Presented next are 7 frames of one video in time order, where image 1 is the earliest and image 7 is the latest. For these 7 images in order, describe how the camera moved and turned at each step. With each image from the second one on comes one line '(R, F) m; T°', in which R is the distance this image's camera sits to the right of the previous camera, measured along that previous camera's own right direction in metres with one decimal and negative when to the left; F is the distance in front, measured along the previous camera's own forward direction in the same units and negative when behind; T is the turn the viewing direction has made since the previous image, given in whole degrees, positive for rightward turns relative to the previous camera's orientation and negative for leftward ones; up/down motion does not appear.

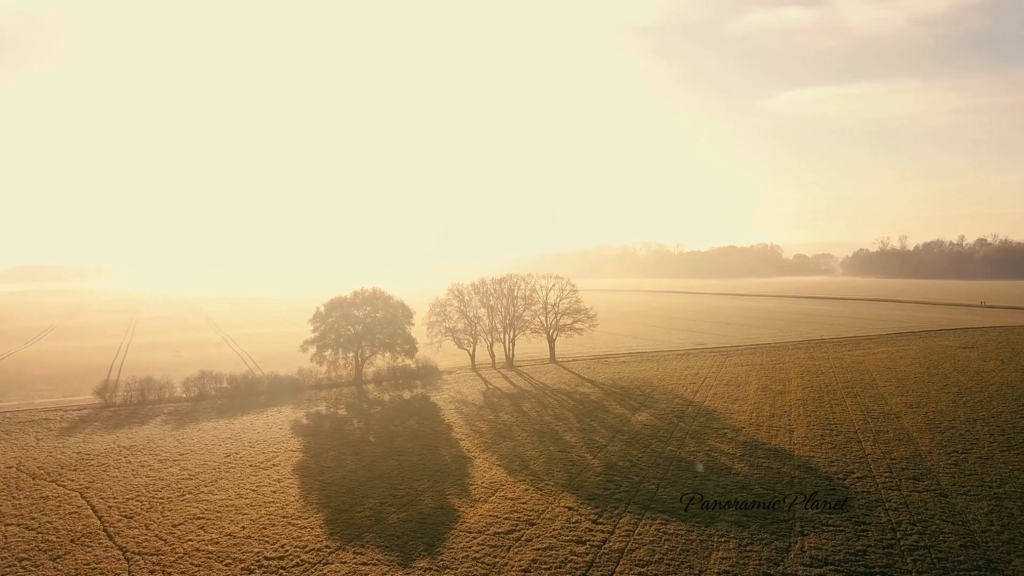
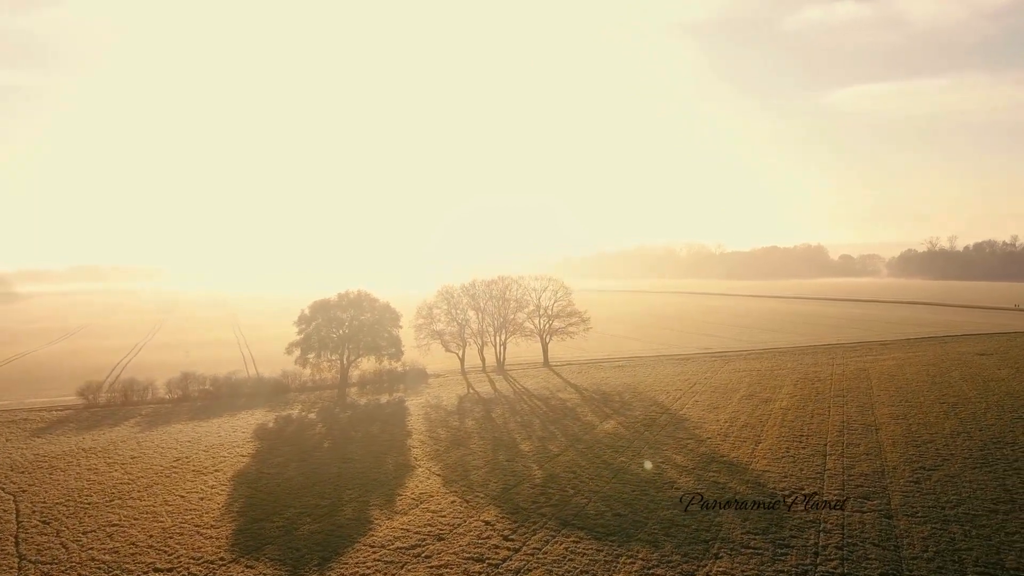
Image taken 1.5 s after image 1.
(+3.6, +0.6) m; -2°
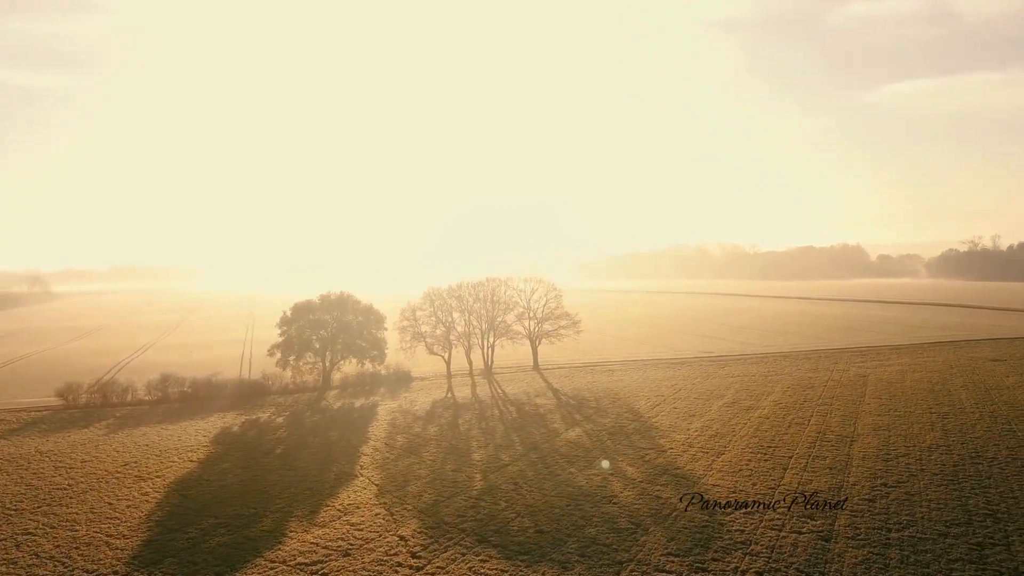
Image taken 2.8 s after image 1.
(+3.3, +0.7) m; -2°
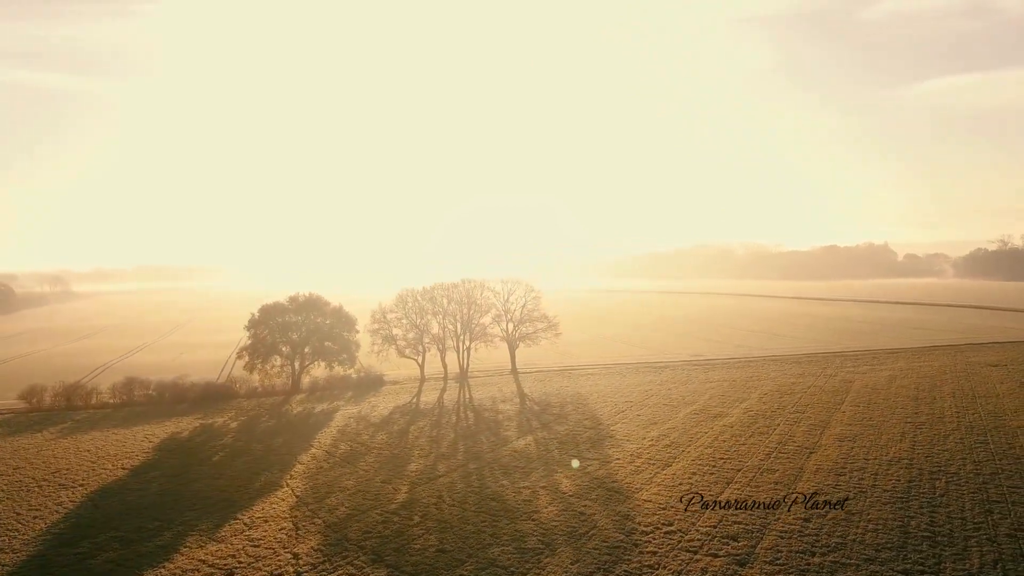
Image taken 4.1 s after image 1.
(+3.4, +0.9) m; -1°
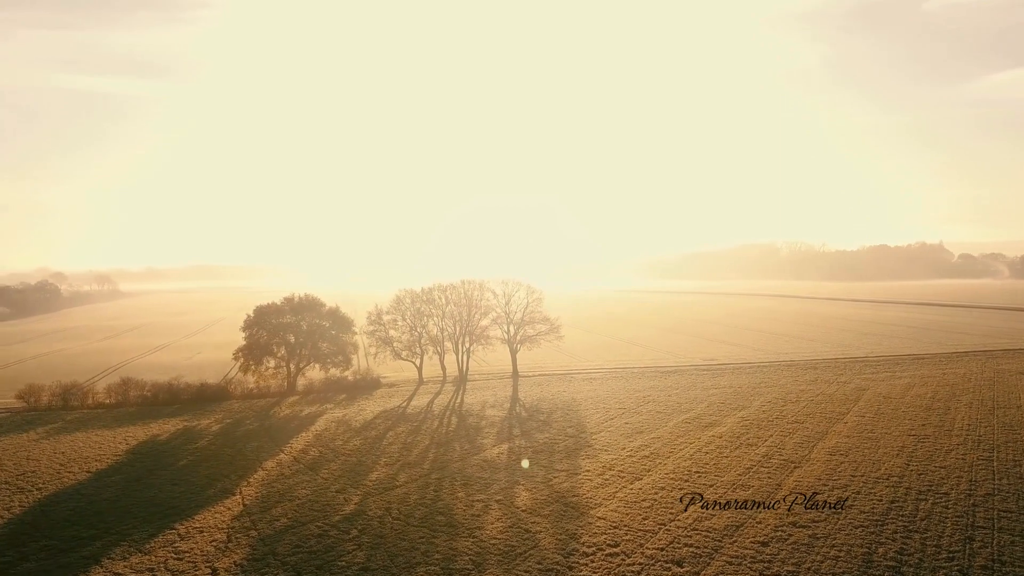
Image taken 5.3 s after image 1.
(+2.9, +0.9) m; -3°
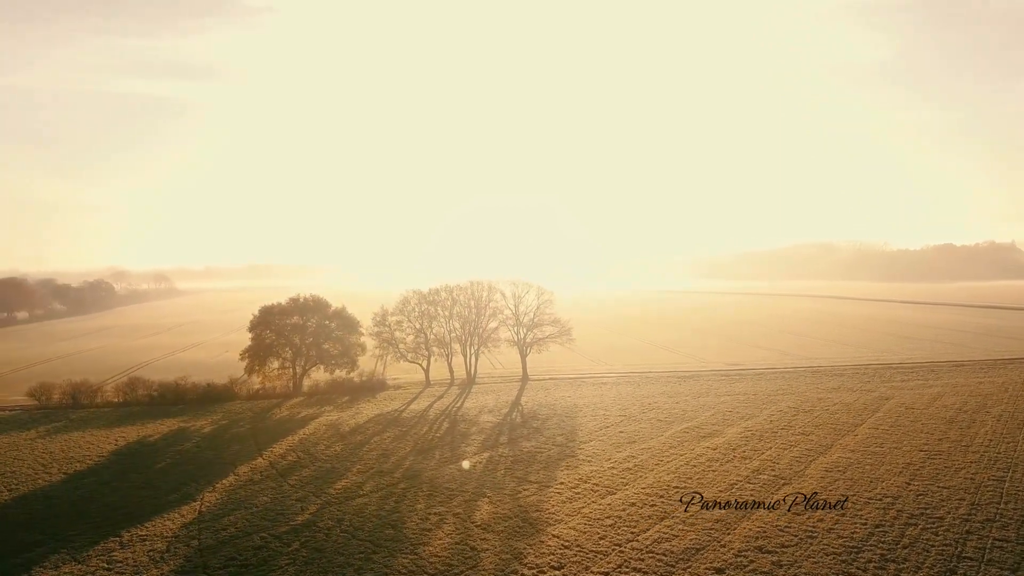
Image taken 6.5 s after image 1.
(+3.0, +0.9) m; -4°
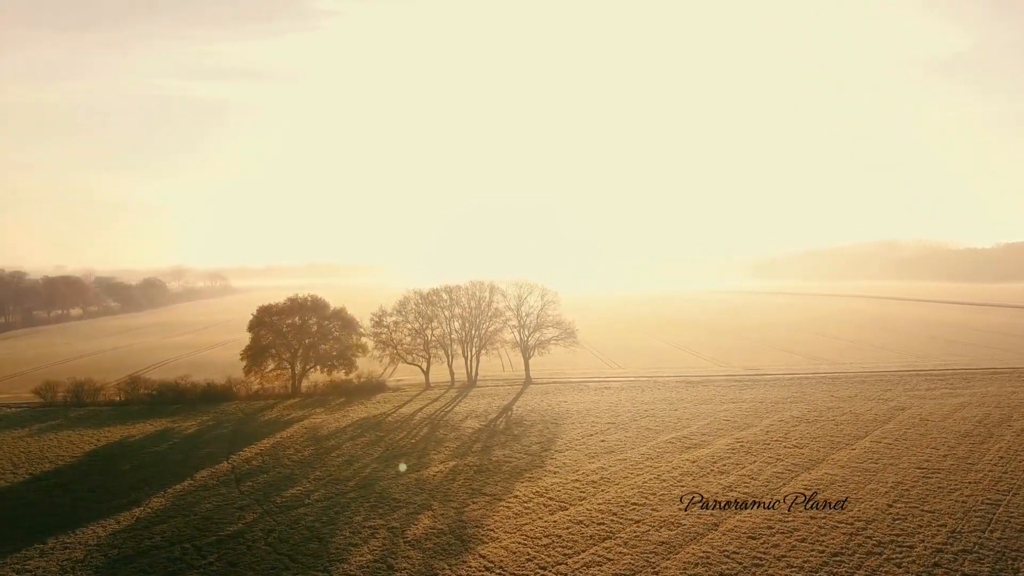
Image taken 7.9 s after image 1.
(+3.8, +1.0) m; -4°
